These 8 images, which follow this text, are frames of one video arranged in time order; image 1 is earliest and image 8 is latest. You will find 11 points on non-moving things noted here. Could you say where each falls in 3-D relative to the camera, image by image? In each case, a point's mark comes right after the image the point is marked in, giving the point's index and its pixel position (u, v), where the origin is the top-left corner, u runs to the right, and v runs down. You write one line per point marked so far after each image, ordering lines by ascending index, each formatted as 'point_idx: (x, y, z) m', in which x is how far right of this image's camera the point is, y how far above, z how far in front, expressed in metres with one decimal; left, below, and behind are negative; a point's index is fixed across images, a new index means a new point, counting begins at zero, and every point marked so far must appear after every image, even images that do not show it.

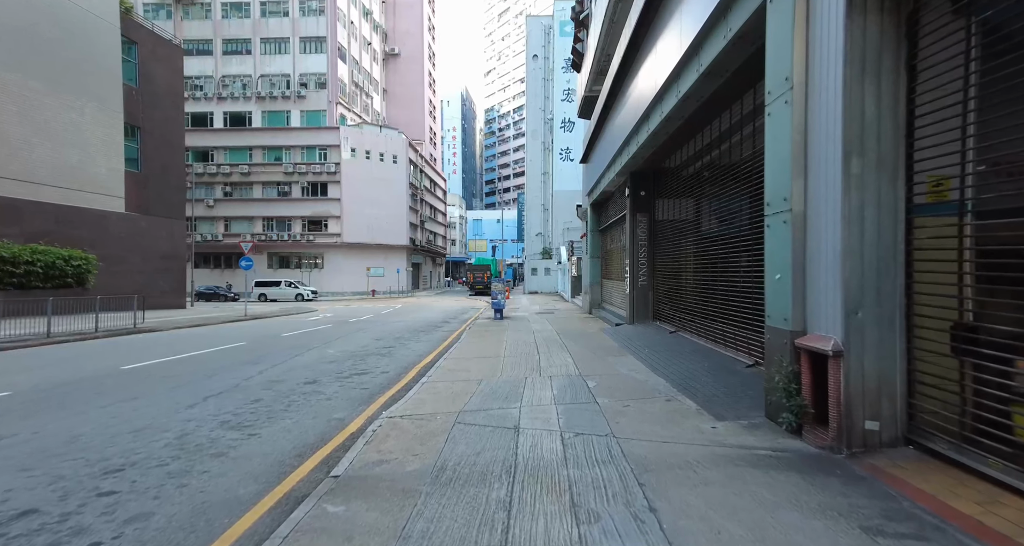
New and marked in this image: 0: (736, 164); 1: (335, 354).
0: (+4.9, +2.3, +9.2) m
1: (-4.2, -2.0, +9.8) m
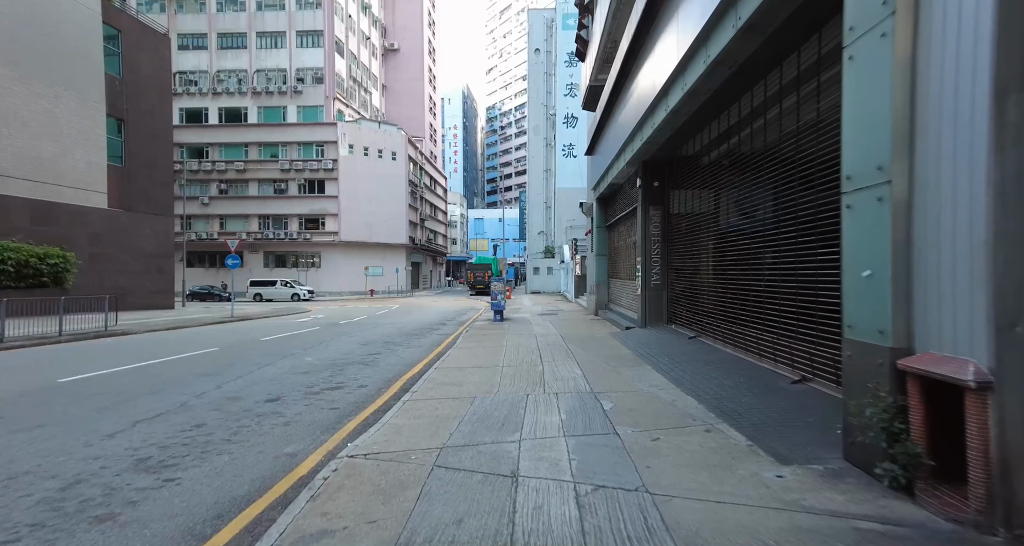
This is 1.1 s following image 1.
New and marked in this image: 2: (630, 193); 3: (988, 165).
0: (+4.9, +2.4, +8.1) m
1: (-4.2, -1.9, +8.7) m
2: (+4.2, +2.8, +14.2) m
3: (+2.8, +0.6, +2.4) m
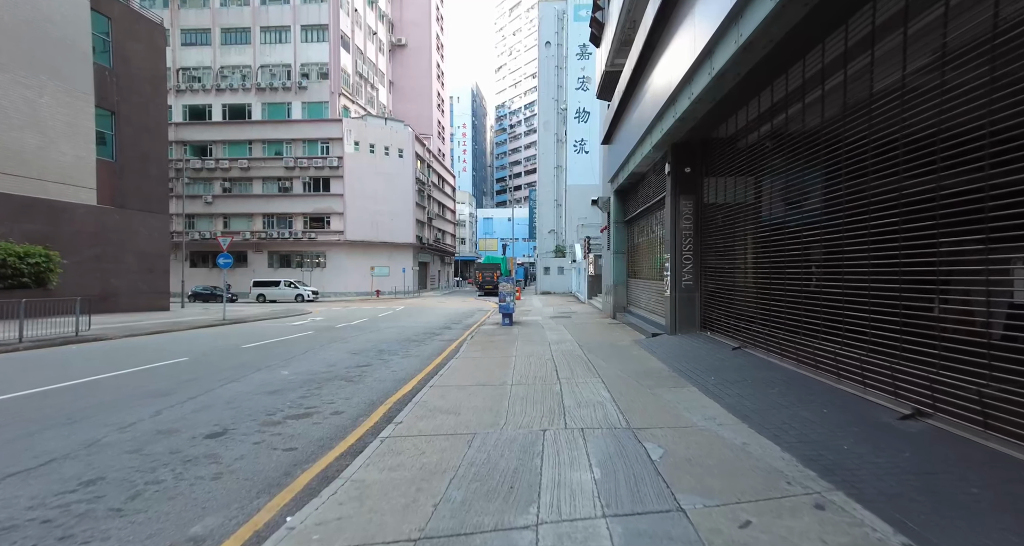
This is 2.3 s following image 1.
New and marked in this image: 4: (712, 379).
0: (+5.0, +2.4, +6.5) m
1: (-4.0, -1.9, +7.4) m
2: (+4.5, +2.8, +12.7) m
3: (+2.8, +0.7, +0.9) m
4: (+3.2, -1.6, +6.5) m
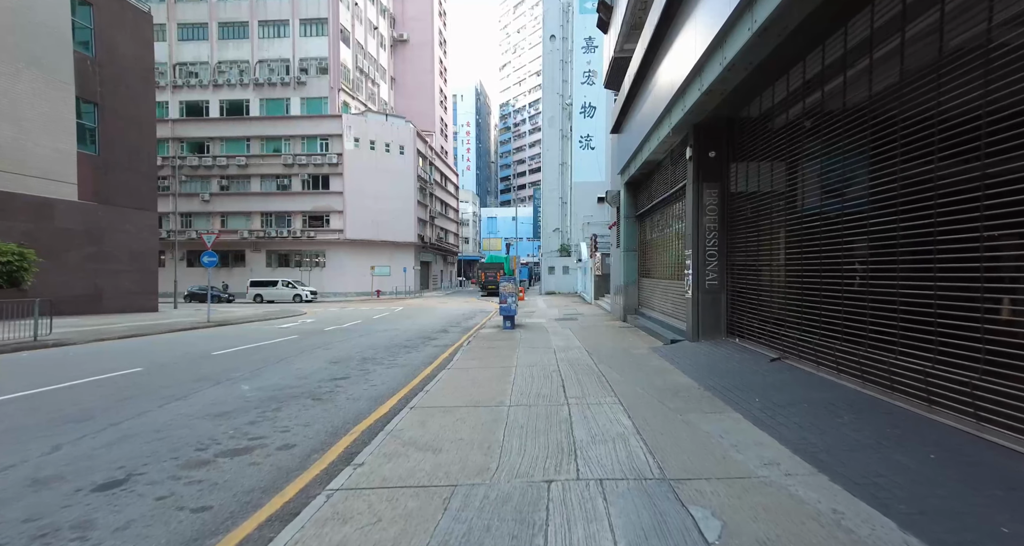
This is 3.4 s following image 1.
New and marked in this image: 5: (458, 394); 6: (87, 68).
0: (+5.0, +2.4, +5.3) m
1: (-4.0, -1.9, +6.2) m
2: (+4.5, +2.9, +11.4) m
3: (+2.7, +0.7, -0.3) m
4: (+3.1, -1.6, +5.3) m
5: (-0.8, -1.9, +6.3) m
6: (-20.6, +9.9, +19.9) m
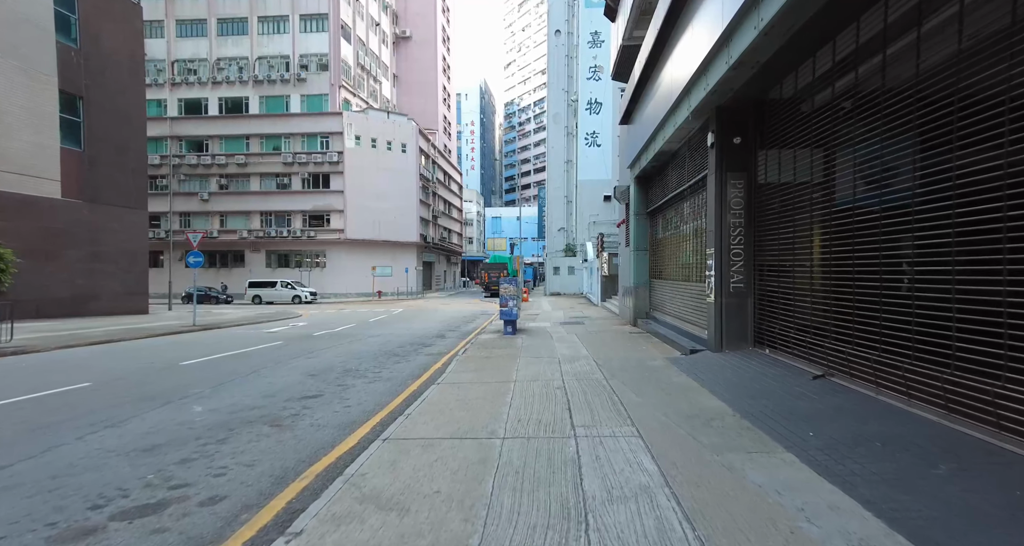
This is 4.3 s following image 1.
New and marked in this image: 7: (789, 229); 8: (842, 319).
0: (+5.0, +2.4, +4.2) m
1: (-4.1, -1.9, +5.2) m
2: (+4.5, +2.8, +10.3) m
3: (+2.6, +0.7, -1.4) m
4: (+3.1, -1.6, +4.2) m
5: (-0.9, -1.9, +5.3) m
6: (-20.5, +9.9, +19.1) m
7: (+5.1, +0.8, +7.7) m
8: (+5.0, -0.7, +6.2) m
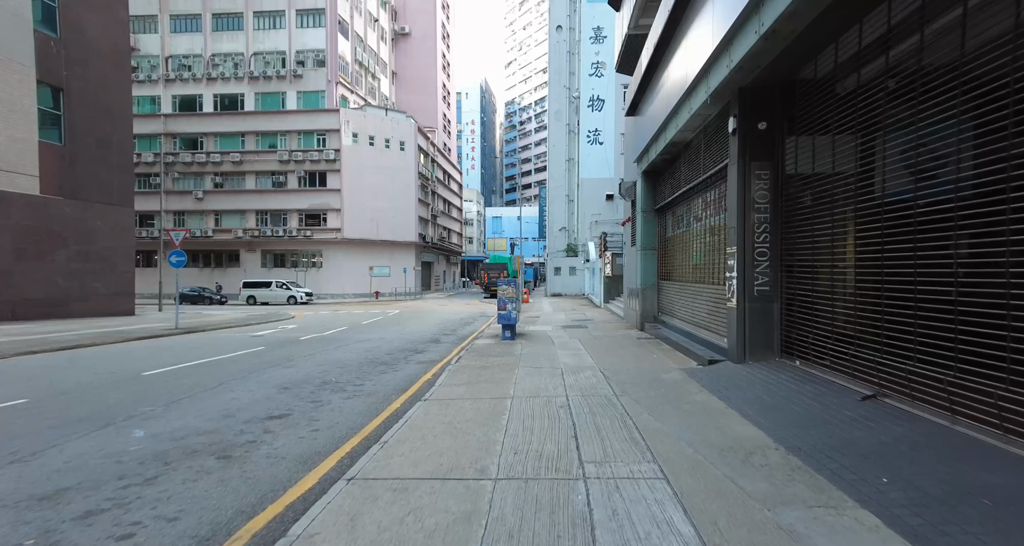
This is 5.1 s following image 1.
0: (+4.9, +2.4, +3.3) m
1: (-4.1, -1.9, +4.4) m
2: (+4.5, +2.8, +9.4) m
3: (+2.5, +0.6, -2.3) m
4: (+3.0, -1.7, +3.3) m
5: (-0.9, -1.9, +4.4) m
6: (-20.5, +9.9, +18.3) m
7: (+5.1, +0.8, +6.8) m
8: (+5.0, -0.7, +5.3) m
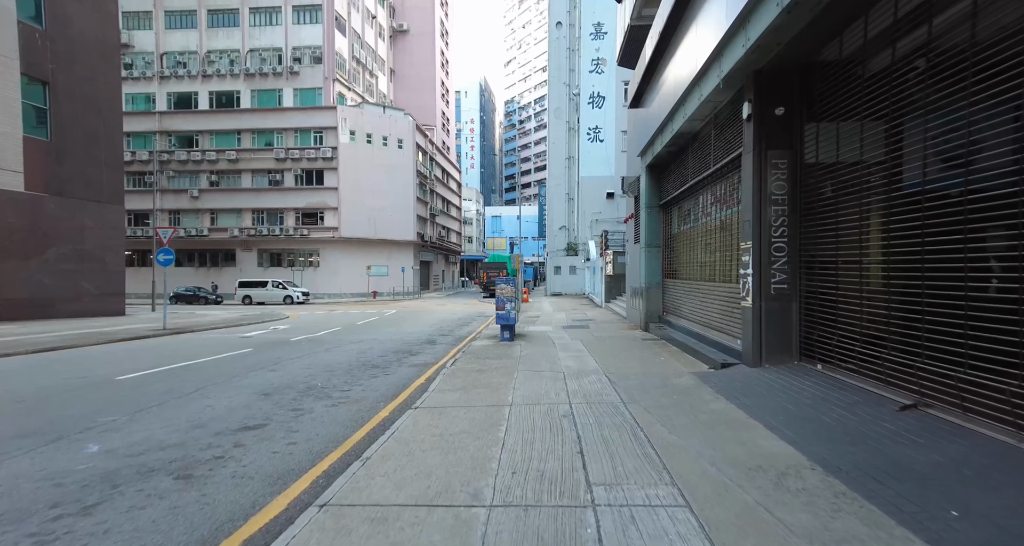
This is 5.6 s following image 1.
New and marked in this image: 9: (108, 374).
0: (+4.9, +2.4, +2.8) m
1: (-4.1, -1.9, +3.8) m
2: (+4.5, +2.9, +8.9) m
3: (+2.5, +0.7, -2.8) m
4: (+3.0, -1.6, +2.8) m
5: (-1.0, -1.9, +3.9) m
6: (-20.5, +9.9, +17.8) m
7: (+5.1, +0.8, +6.3) m
8: (+5.0, -0.7, +4.8) m
9: (-7.8, -1.9, +8.1) m
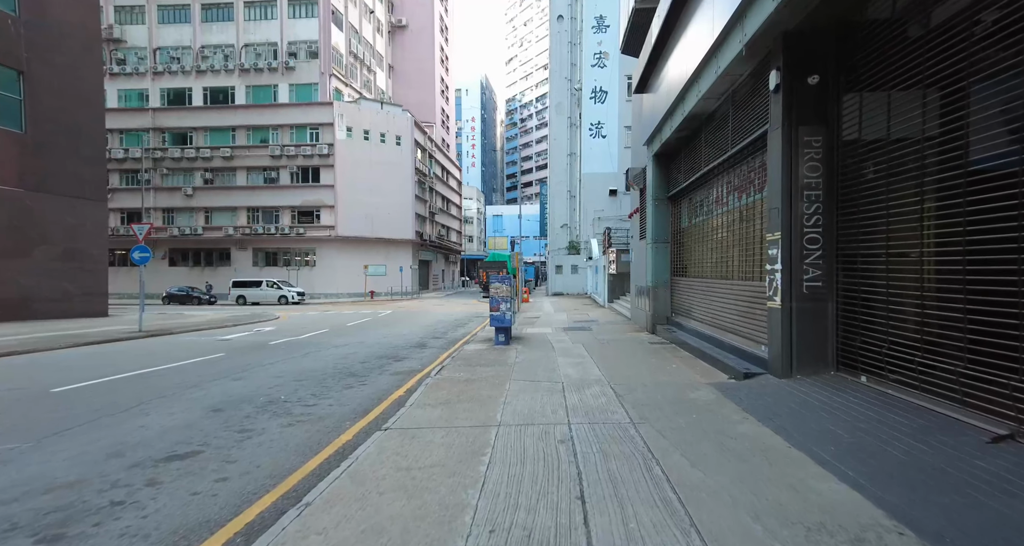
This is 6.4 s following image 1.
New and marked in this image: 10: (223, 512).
0: (+4.7, +2.5, +1.8) m
1: (-4.3, -1.8, +2.9) m
2: (+4.4, +2.9, +8.0) m
3: (+2.3, +0.7, -3.8) m
4: (+2.8, -1.6, +1.9) m
5: (-1.1, -1.8, +2.9) m
6: (-20.6, +10.0, +16.9) m
7: (+4.9, +0.9, +5.3) m
8: (+4.8, -0.6, +3.8) m
9: (-8.0, -1.9, +7.2) m
10: (-2.3, -1.9, +3.4) m
